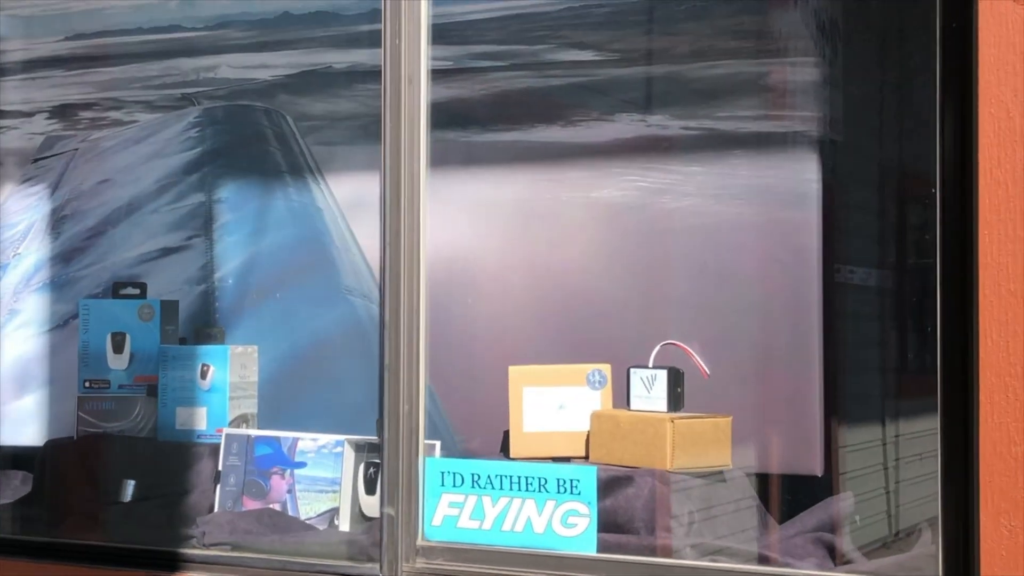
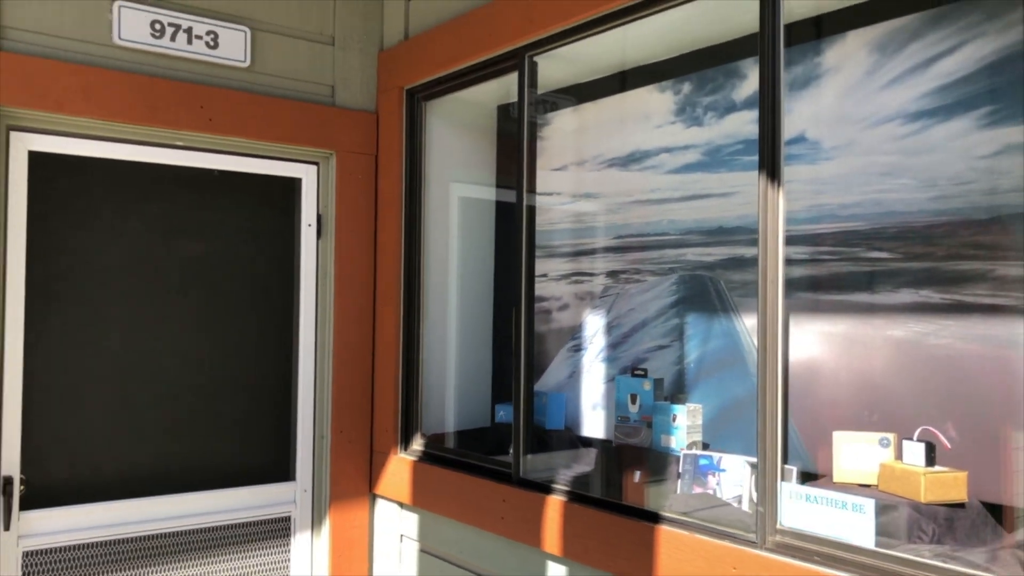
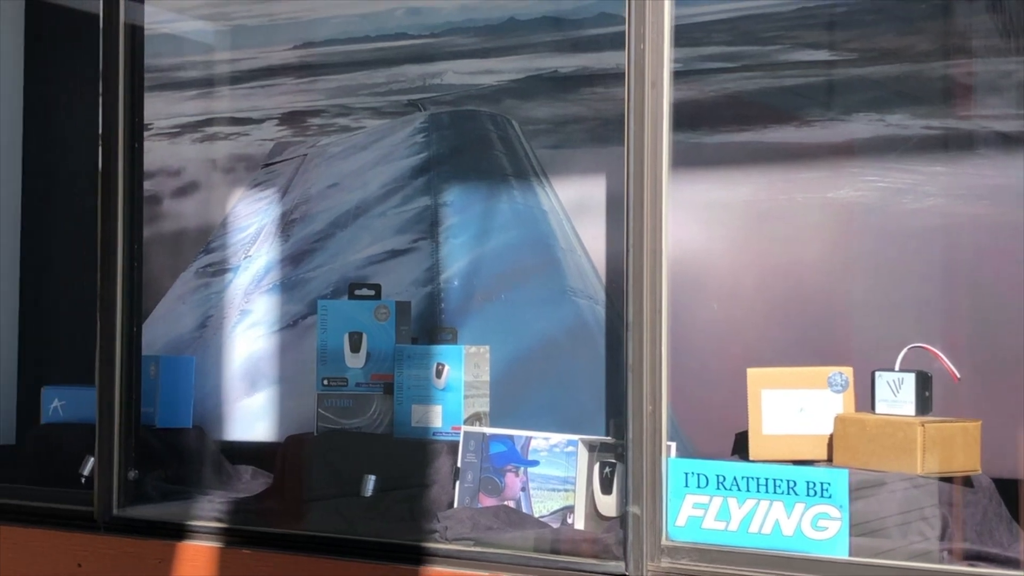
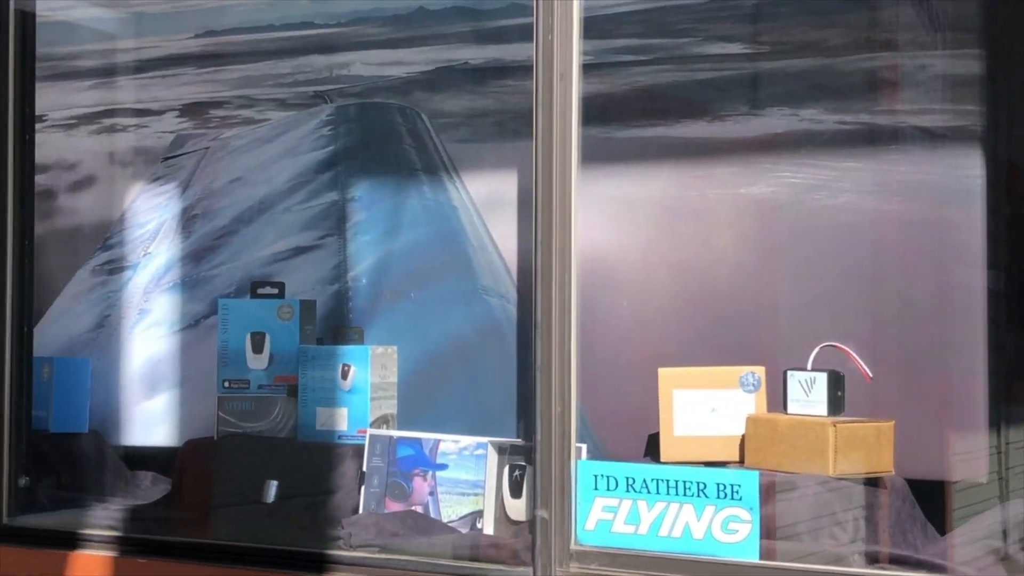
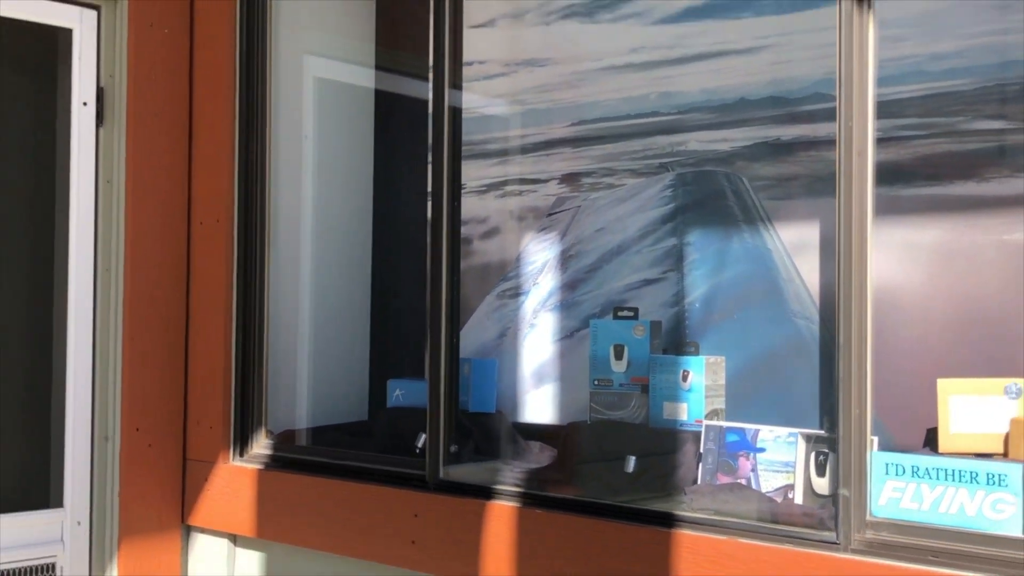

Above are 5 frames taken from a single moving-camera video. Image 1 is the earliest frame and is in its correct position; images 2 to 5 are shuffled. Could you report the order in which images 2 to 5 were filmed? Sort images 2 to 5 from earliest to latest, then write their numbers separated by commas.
4, 3, 5, 2
